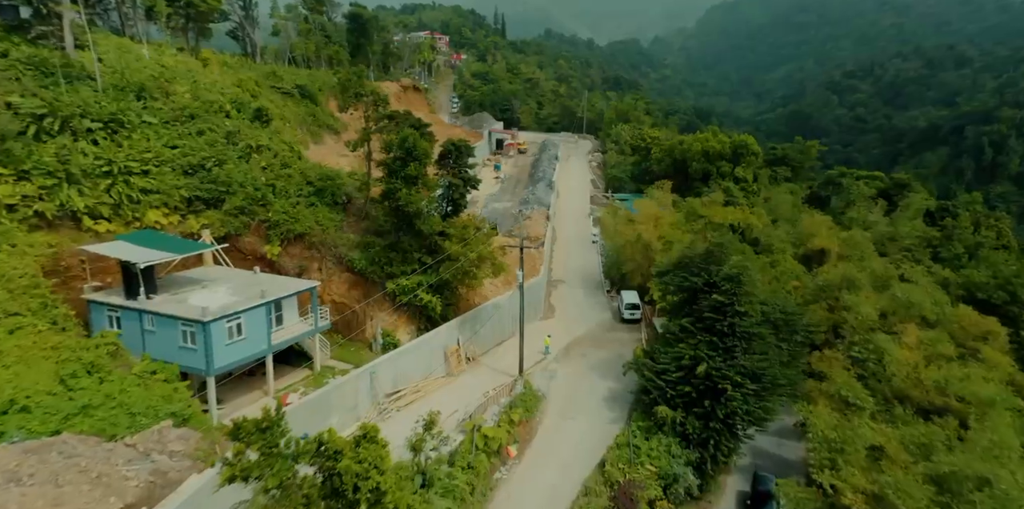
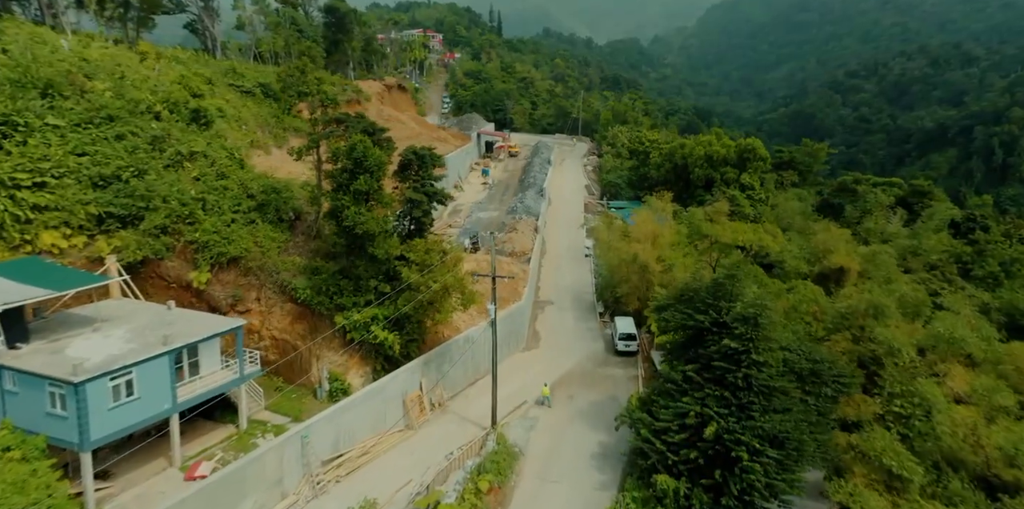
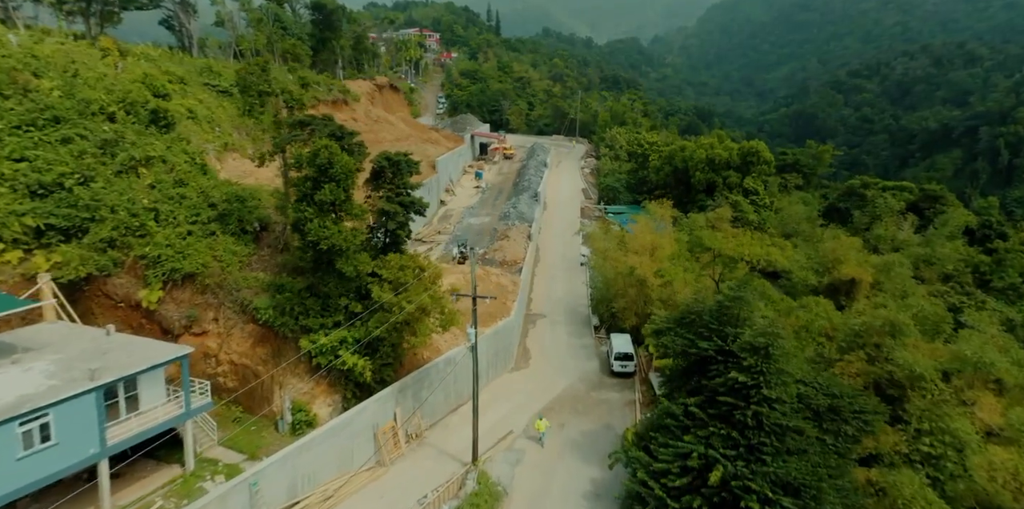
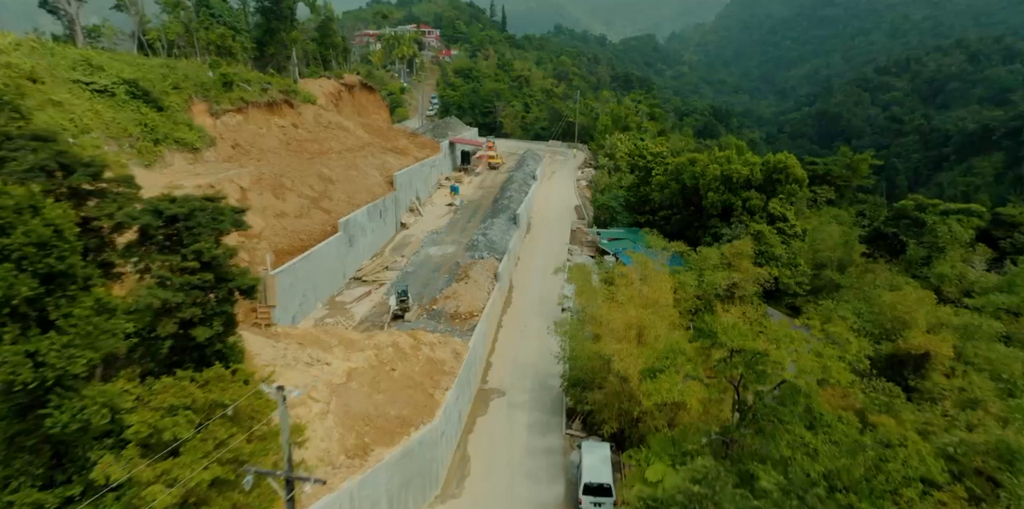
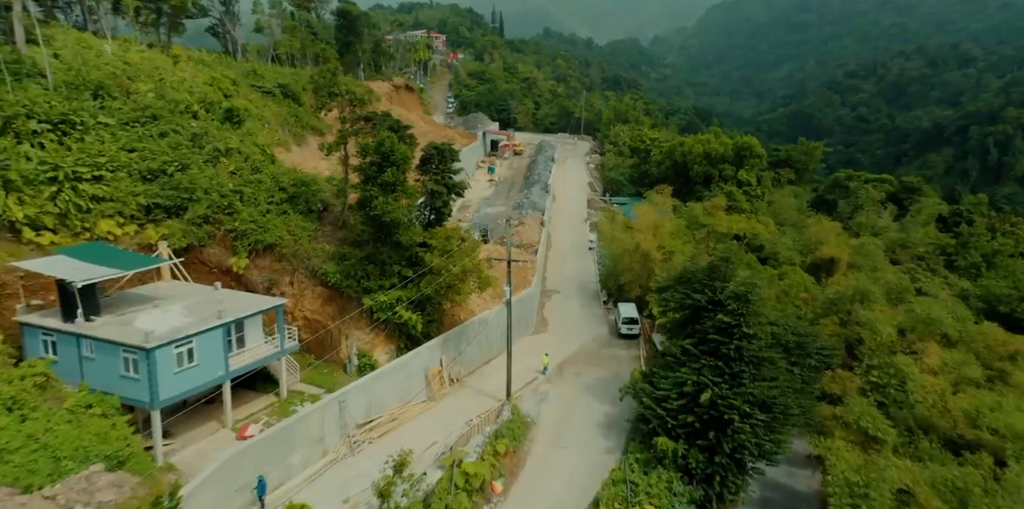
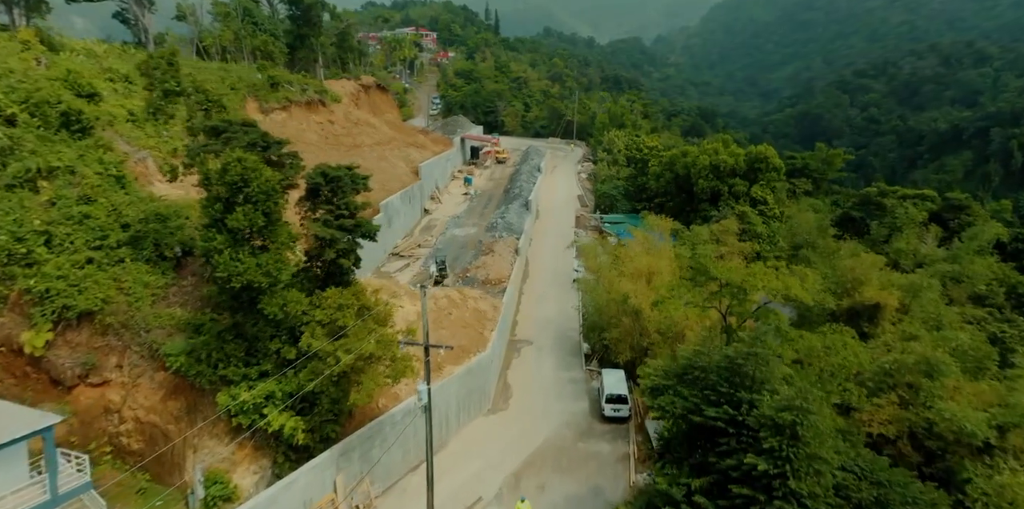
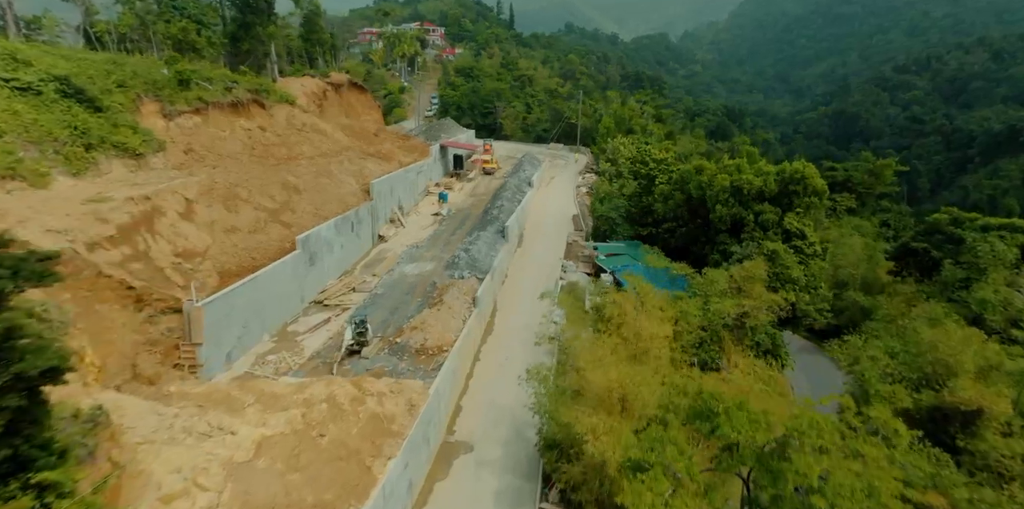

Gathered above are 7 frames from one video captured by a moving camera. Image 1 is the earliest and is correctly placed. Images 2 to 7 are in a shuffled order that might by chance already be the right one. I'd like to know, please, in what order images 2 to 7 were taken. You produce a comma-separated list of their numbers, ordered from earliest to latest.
5, 2, 3, 6, 4, 7
